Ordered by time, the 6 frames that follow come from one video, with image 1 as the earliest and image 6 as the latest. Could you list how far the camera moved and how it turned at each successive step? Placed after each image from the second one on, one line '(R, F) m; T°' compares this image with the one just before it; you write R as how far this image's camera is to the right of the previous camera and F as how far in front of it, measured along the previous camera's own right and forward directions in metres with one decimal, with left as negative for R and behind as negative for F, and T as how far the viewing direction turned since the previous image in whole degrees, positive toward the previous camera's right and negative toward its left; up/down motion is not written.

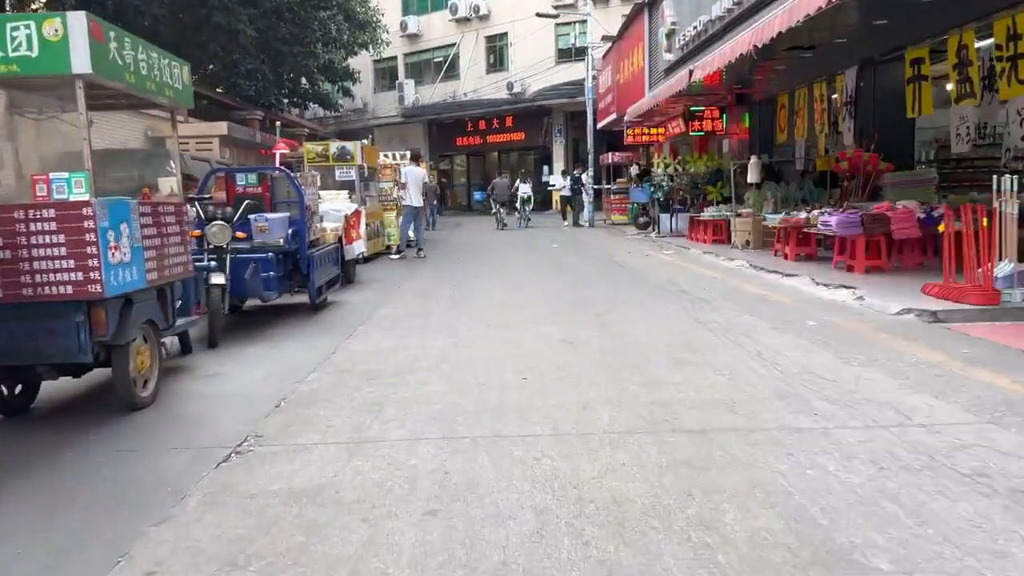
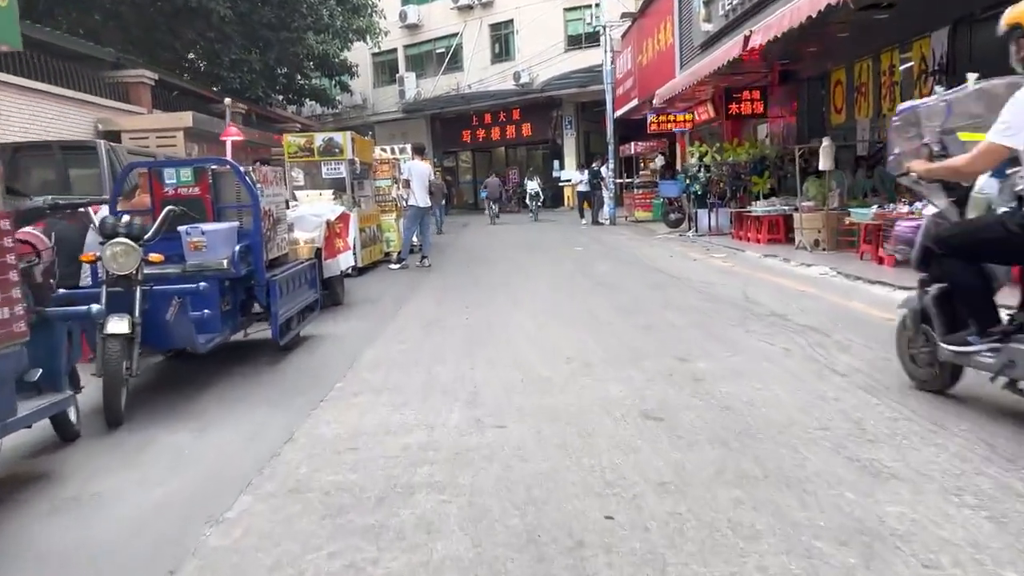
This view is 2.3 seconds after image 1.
(-0.3, +2.6) m; 0°
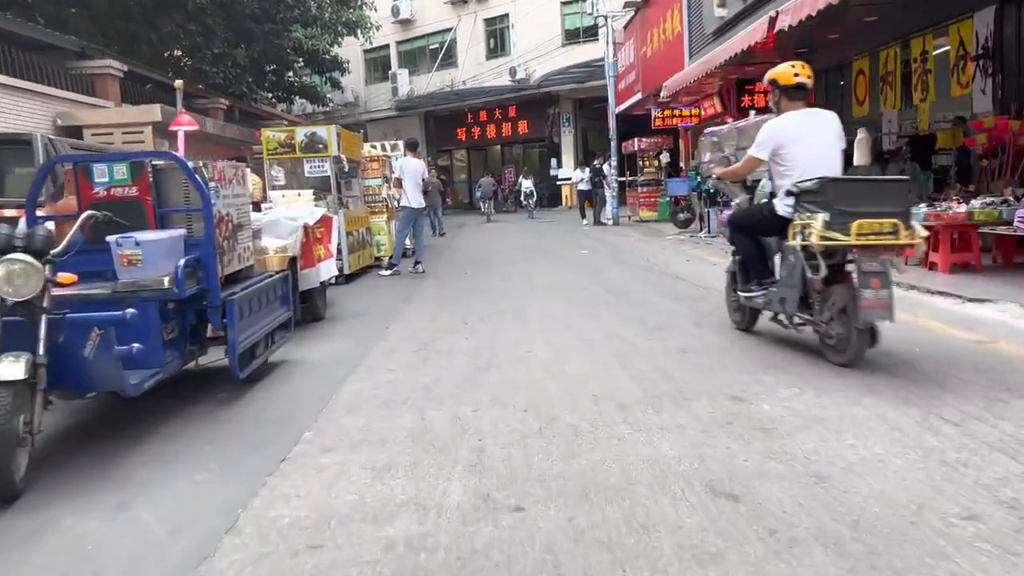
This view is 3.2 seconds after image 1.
(-0.1, +1.2) m; 0°
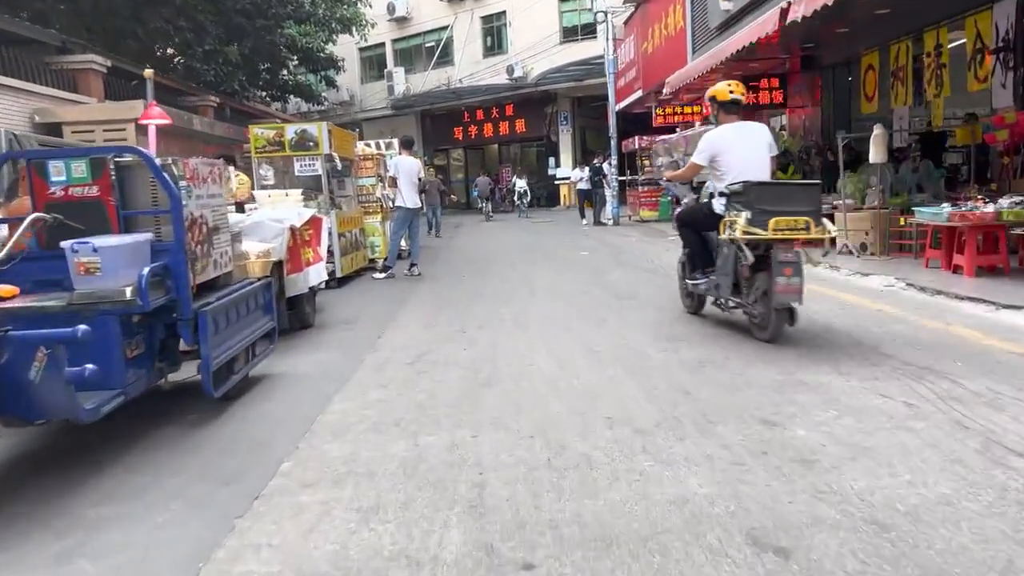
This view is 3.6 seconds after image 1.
(0.0, +0.5) m; 0°
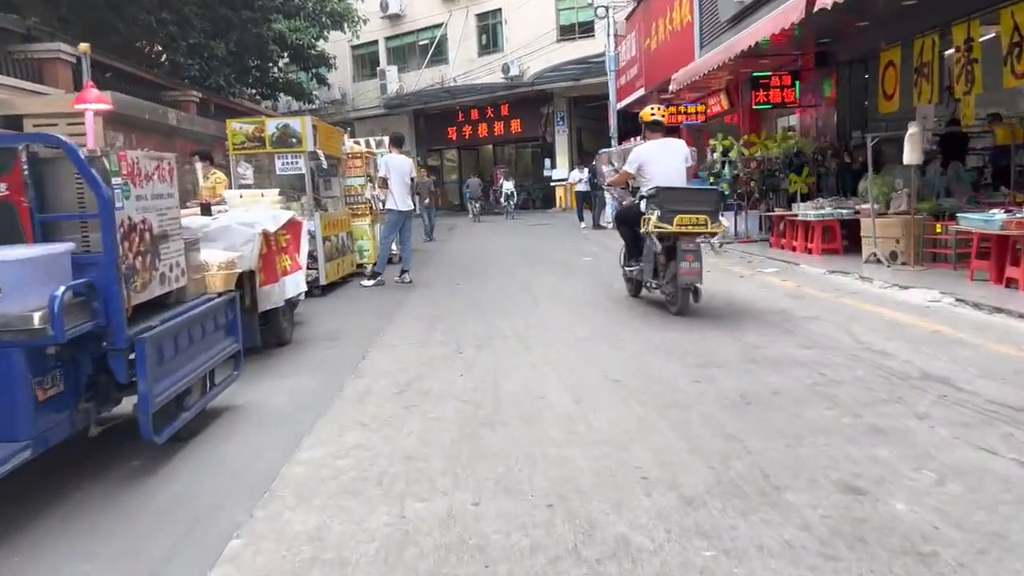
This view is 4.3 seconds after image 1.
(-0.1, +0.9) m; +1°
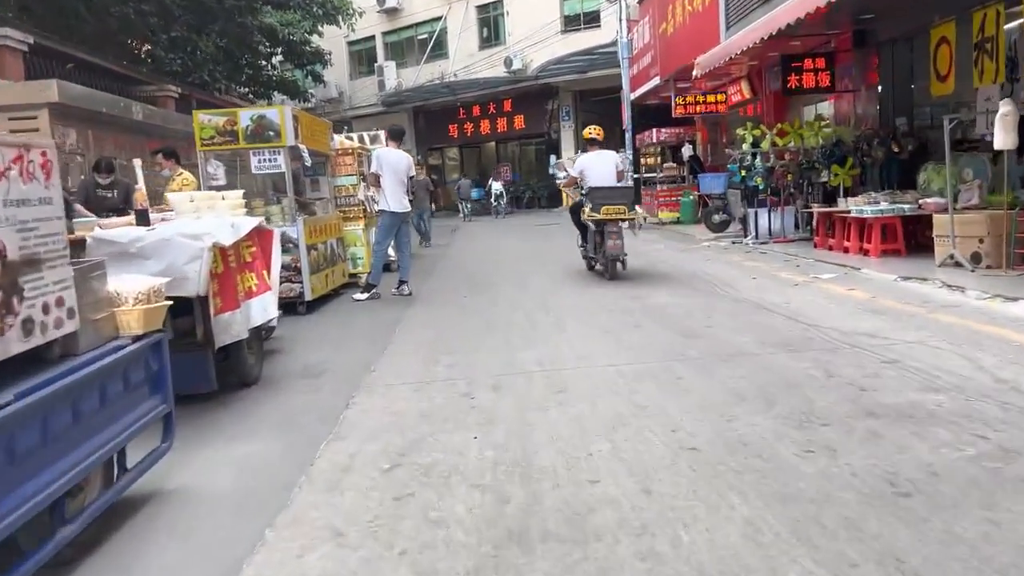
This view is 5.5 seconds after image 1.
(-0.1, +1.5) m; 0°
